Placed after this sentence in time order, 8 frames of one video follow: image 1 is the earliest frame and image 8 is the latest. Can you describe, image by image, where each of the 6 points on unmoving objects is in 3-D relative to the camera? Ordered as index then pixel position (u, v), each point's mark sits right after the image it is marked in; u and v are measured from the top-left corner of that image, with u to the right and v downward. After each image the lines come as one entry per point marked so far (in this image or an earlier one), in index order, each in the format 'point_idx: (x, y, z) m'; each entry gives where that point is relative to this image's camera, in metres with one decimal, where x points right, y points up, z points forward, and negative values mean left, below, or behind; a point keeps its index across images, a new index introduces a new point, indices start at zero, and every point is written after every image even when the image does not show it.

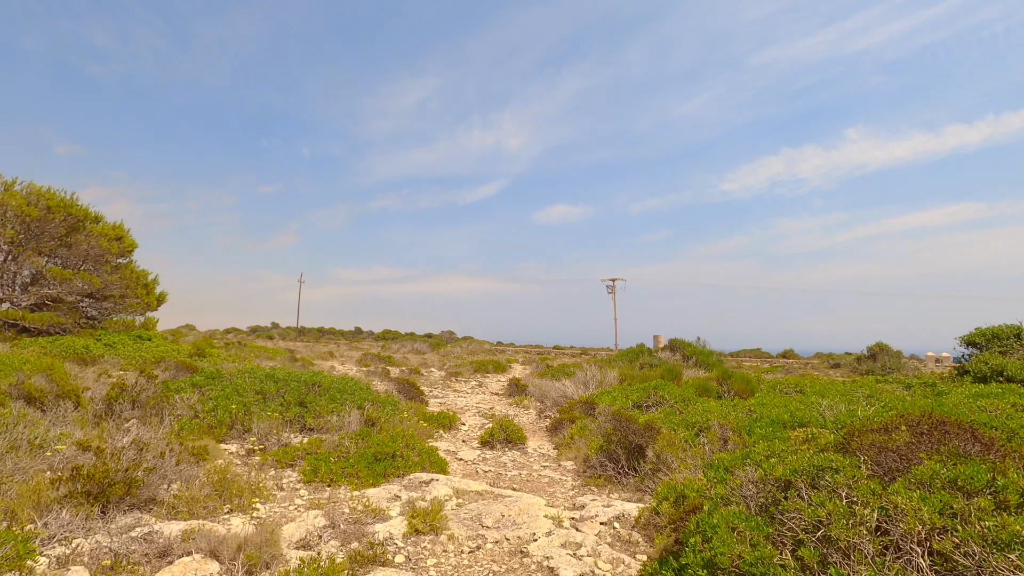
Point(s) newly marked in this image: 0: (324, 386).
0: (-3.8, -2.0, +10.8) m
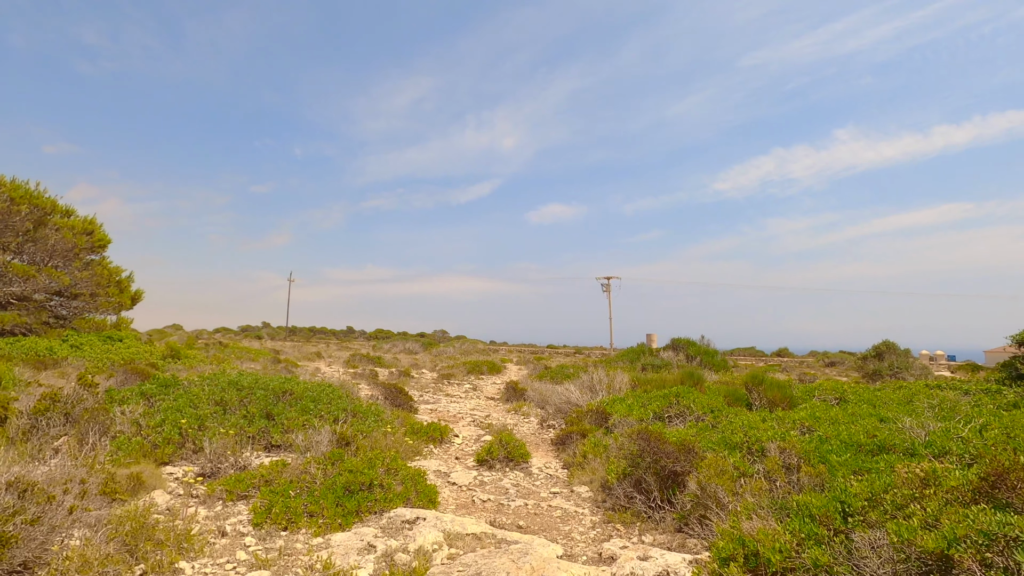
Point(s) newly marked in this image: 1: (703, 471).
0: (-3.8, -1.9, +9.4) m
1: (+1.9, -1.8, +5.3) m
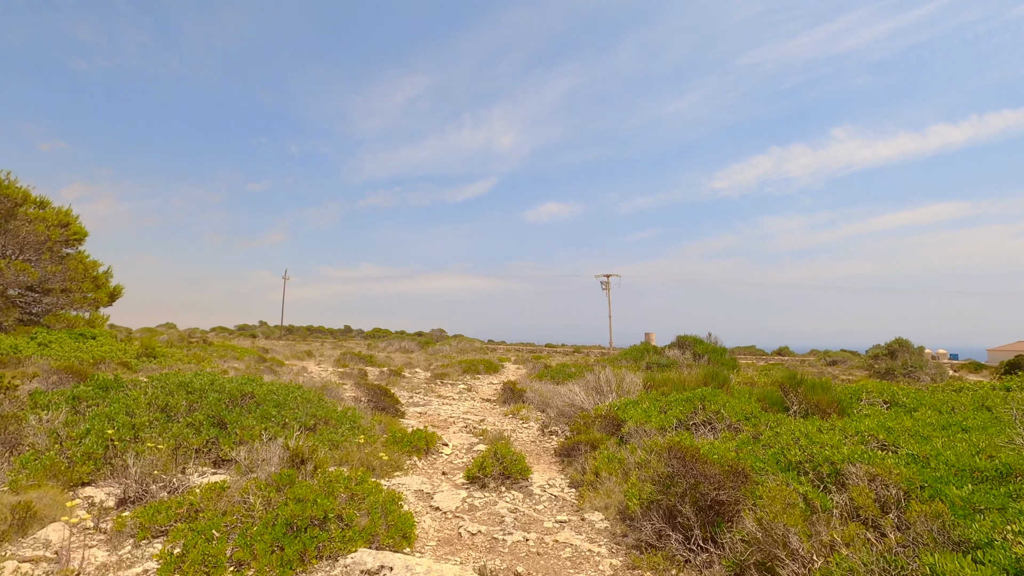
0: (-3.8, -1.6, +8.1) m
1: (+1.9, -1.6, +4.0) m
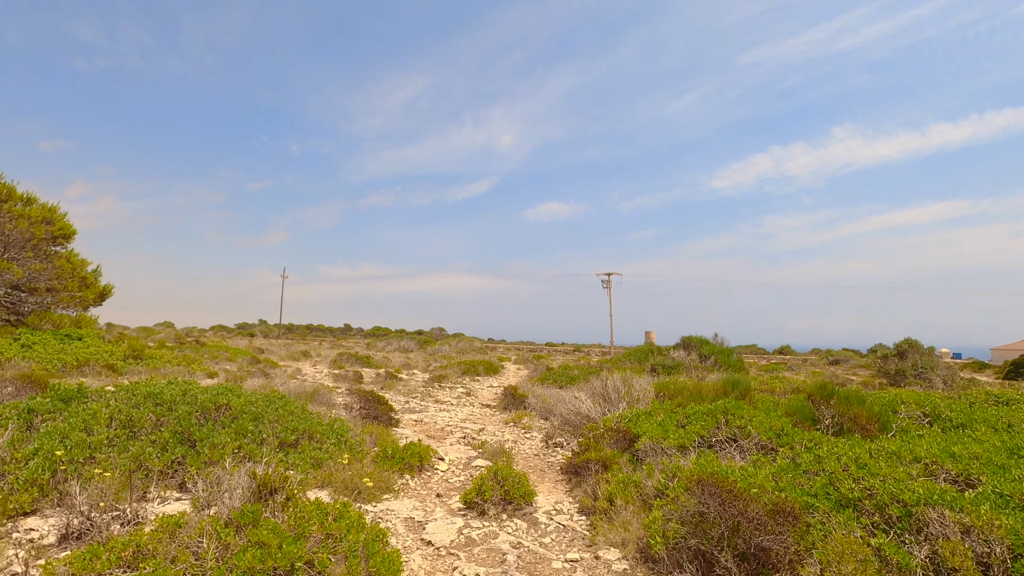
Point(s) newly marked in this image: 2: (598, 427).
0: (-3.8, -1.7, +7.3) m
1: (+1.9, -1.6, +3.2) m
2: (+1.4, -2.3, +8.8) m
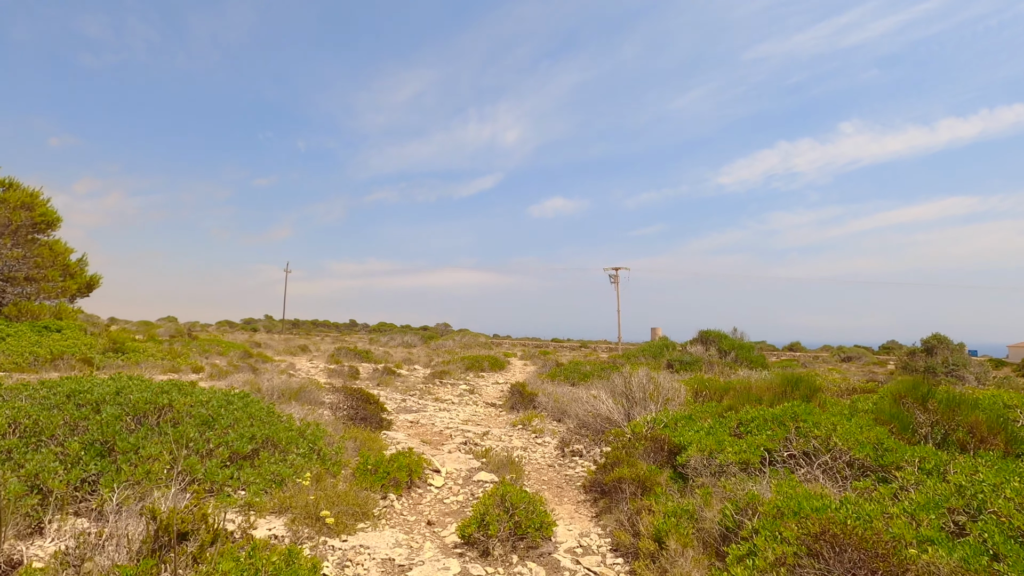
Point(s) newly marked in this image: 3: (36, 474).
0: (-3.7, -1.4, +5.9) m
1: (+2.0, -1.4, +1.7) m
2: (+1.5, -2.0, +7.3) m
3: (-4.0, -1.6, +4.6) m
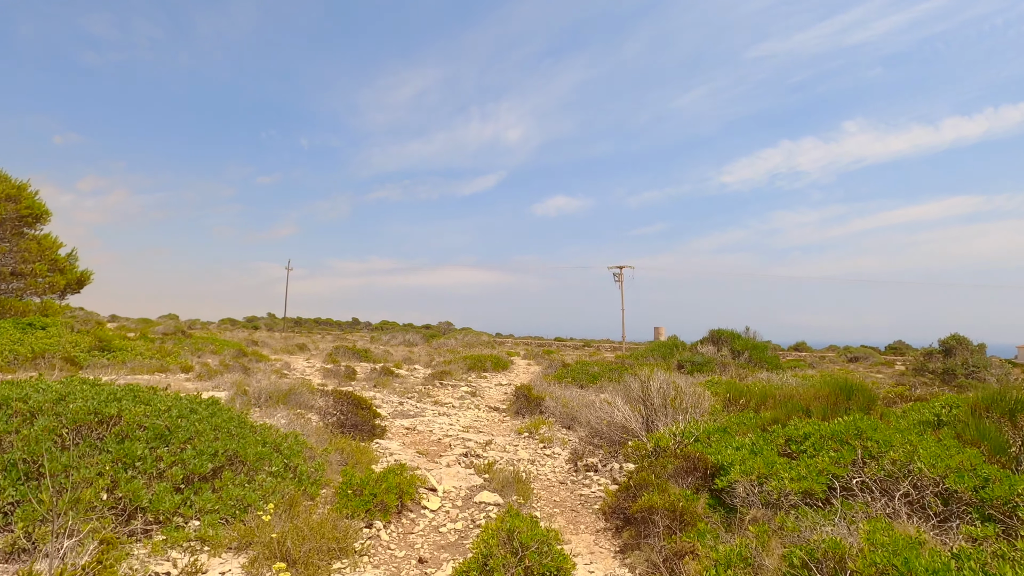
0: (-3.6, -1.3, +5.0) m
1: (+2.0, -1.3, +0.8) m
2: (+1.6, -1.9, +6.4) m
3: (-4.0, -1.5, +3.7) m
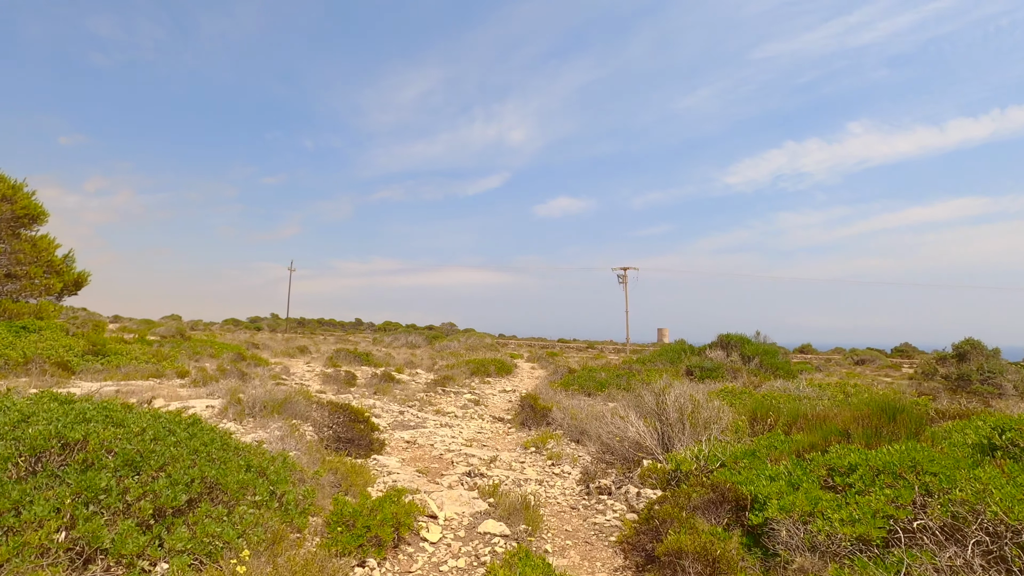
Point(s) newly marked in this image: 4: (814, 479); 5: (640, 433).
0: (-3.5, -1.4, +4.5) m
1: (+2.1, -1.4, +0.3) m
2: (+1.7, -2.0, +5.9) m
3: (-3.9, -1.6, +3.2) m
4: (+2.4, -1.5, +4.3) m
5: (+1.8, -2.0, +7.6) m
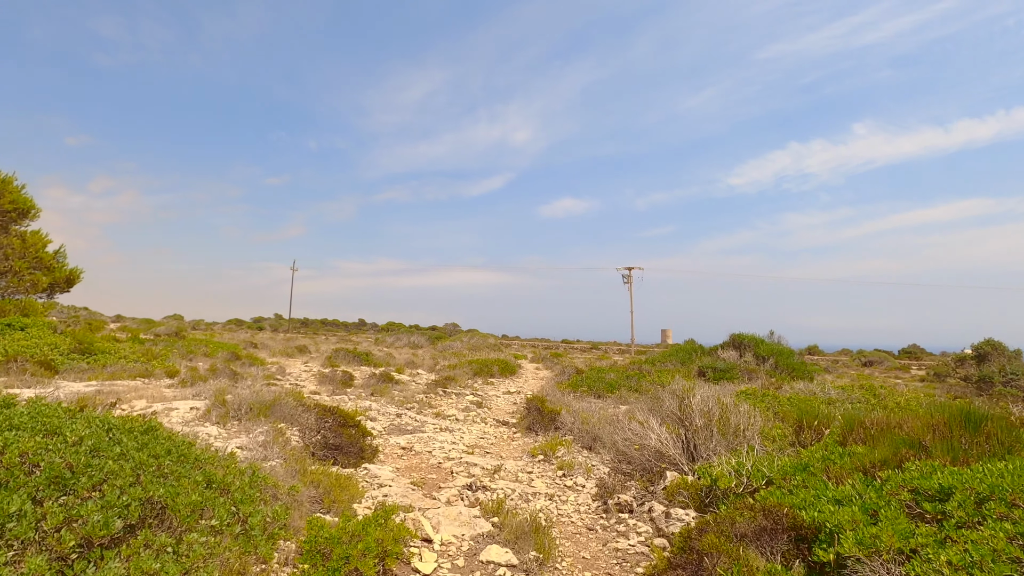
0: (-3.5, -1.2, +3.7) m
1: (+2.1, -1.3, -0.5) m
2: (+1.8, -1.9, +5.1) m
3: (-3.8, -1.4, +2.4) m
4: (+2.5, -1.4, +3.5) m
5: (+1.9, -1.9, +6.8) m
